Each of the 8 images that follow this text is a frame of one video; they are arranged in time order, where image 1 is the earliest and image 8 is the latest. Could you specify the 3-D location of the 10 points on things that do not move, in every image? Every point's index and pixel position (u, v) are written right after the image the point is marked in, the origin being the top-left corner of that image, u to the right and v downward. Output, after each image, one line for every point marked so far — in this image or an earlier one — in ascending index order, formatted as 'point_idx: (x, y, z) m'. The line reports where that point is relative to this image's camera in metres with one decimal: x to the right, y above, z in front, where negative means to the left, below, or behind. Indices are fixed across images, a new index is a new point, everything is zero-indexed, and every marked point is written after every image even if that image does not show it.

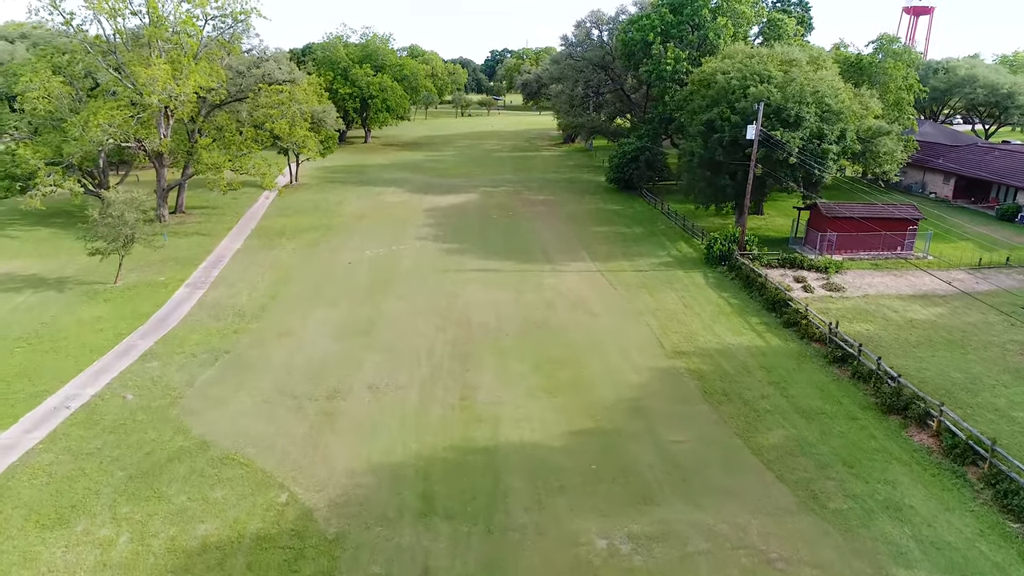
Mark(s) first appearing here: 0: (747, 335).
0: (+6.3, -1.3, +19.2) m
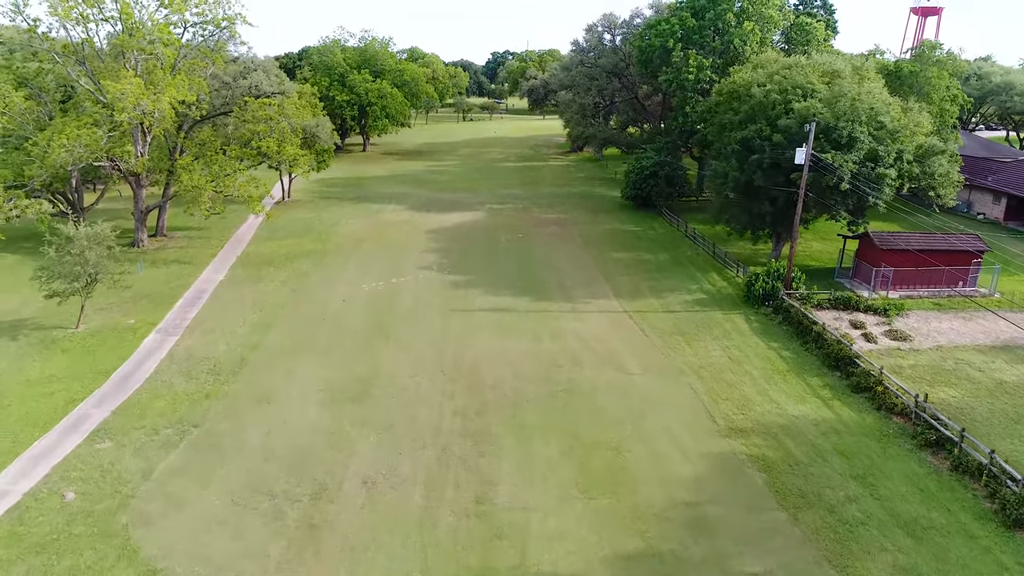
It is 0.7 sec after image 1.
0: (+6.8, -2.6, +16.2) m
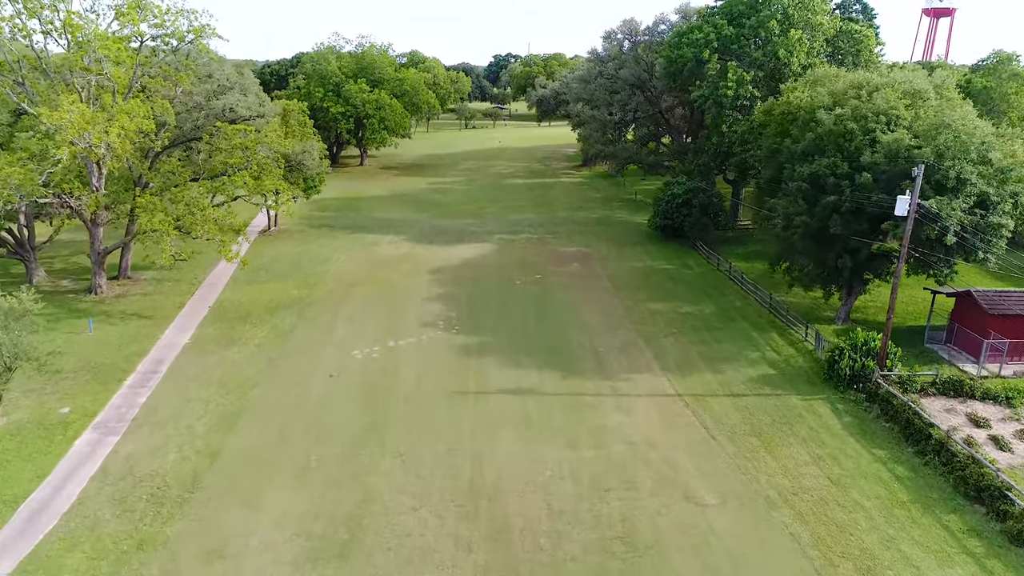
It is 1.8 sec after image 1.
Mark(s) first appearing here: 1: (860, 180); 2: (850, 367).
0: (+7.5, -4.6, +11.9) m
1: (+9.5, +3.0, +19.4) m
2: (+8.5, -2.0, +18.0) m
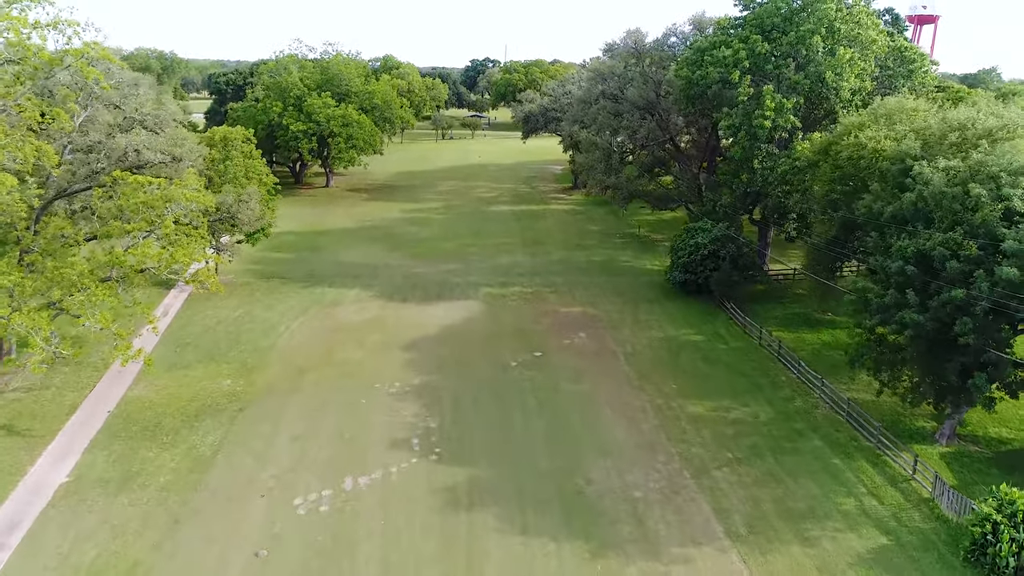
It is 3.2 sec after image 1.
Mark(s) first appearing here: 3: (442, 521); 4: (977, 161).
0: (+7.9, -7.2, +6.2) m
1: (+9.6, +0.3, +13.8) m
2: (+8.7, -4.6, +12.4) m
3: (-1.5, -4.8, +14.8) m
4: (+10.3, +2.8, +15.9) m
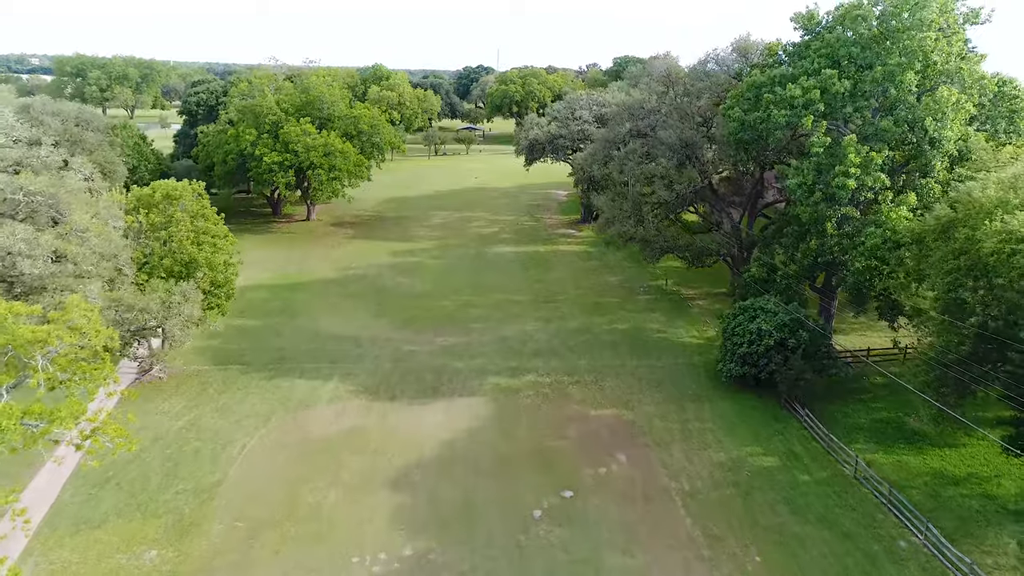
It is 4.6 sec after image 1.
0: (+8.6, -10.2, +0.7) m
1: (+10.2, -2.6, +8.3) m
2: (+9.4, -7.6, +6.9) m
3: (-0.8, -7.8, +9.2) m
4: (+11.0, -0.2, +10.4) m
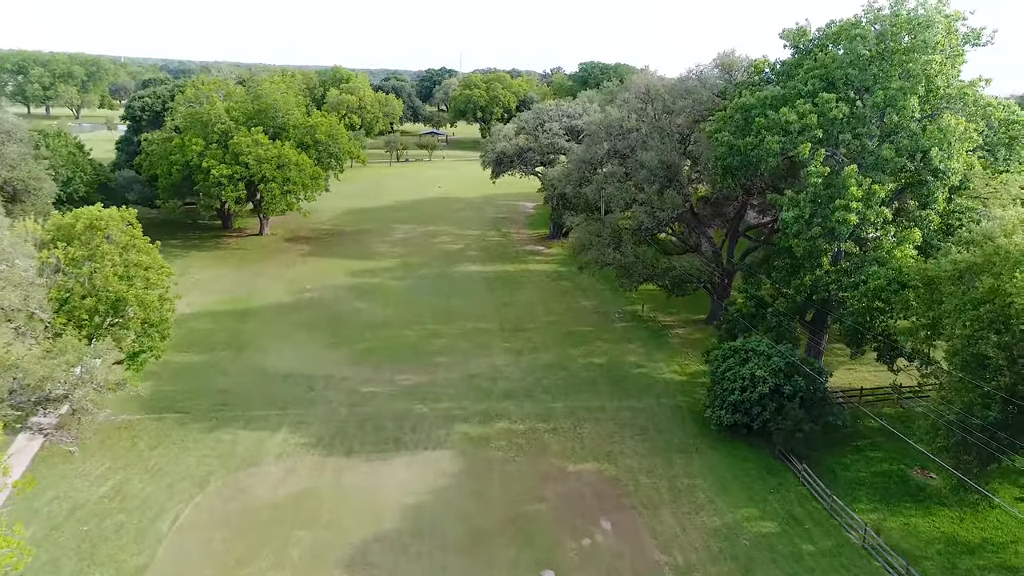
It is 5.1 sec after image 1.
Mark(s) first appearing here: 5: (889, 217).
0: (+8.9, -11.4, -1.1) m
1: (+10.1, -3.8, +6.7) m
2: (+9.3, -8.8, +5.2) m
3: (-0.9, -9.0, +6.9) m
4: (+10.7, -1.3, +8.8) m
5: (+10.3, +1.9, +19.6) m
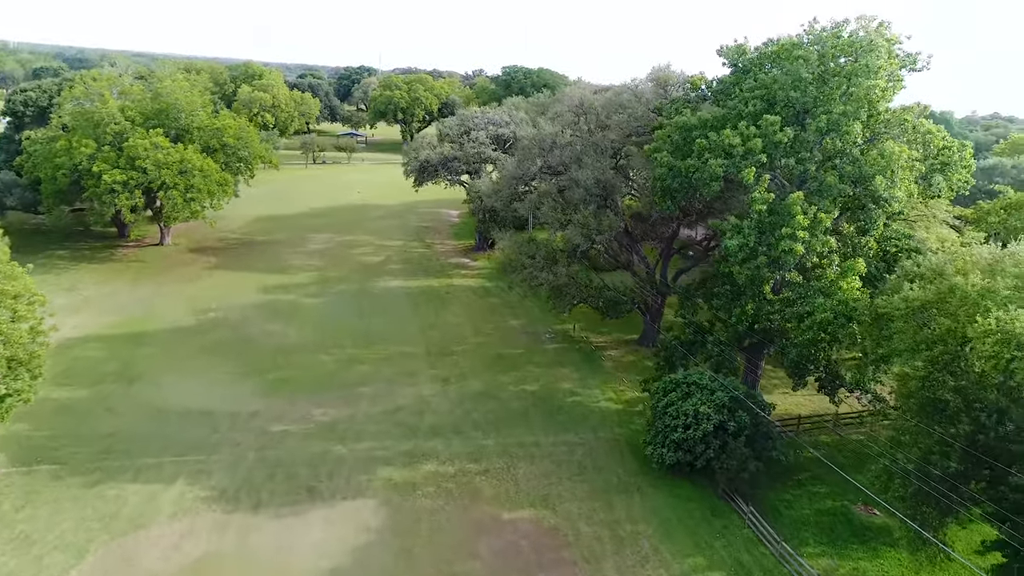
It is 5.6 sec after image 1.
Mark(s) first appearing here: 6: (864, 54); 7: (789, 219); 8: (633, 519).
0: (+9.4, -12.2, -1.8) m
1: (+9.7, -4.7, +6.0) m
2: (+9.1, -9.6, +4.5) m
3: (-1.3, -9.9, +5.1) m
4: (+10.1, -2.2, +8.2) m
5: (+8.4, +1.1, +18.9) m
6: (+9.7, +6.4, +19.7) m
7: (+7.3, +1.8, +18.9) m
8: (+3.2, -6.1, +18.6) m
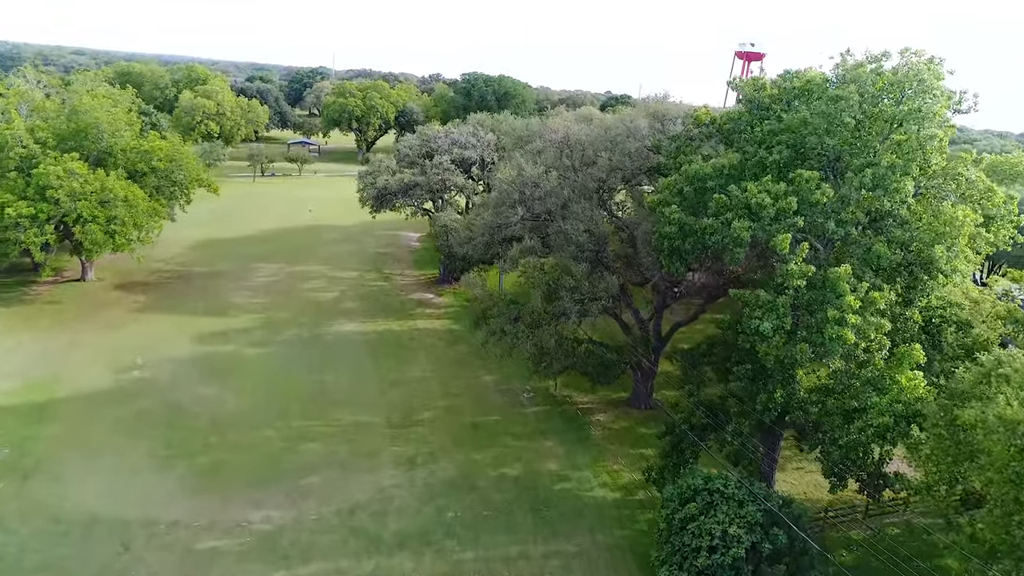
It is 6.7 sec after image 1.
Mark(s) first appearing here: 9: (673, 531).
0: (+10.5, -14.2, -4.9) m
1: (+10.2, -6.7, +2.9) m
2: (+9.8, -11.6, +1.3) m
3: (-0.6, -11.9, +1.3) m
4: (+10.5, -4.2, +5.1) m
5: (+8.1, -0.9, +15.7) m
6: (+9.3, +4.4, +16.5) m
7: (+7.0, -0.2, +15.6) m
8: (+2.9, -8.1, +15.0) m
9: (+3.8, -5.7, +16.9) m
